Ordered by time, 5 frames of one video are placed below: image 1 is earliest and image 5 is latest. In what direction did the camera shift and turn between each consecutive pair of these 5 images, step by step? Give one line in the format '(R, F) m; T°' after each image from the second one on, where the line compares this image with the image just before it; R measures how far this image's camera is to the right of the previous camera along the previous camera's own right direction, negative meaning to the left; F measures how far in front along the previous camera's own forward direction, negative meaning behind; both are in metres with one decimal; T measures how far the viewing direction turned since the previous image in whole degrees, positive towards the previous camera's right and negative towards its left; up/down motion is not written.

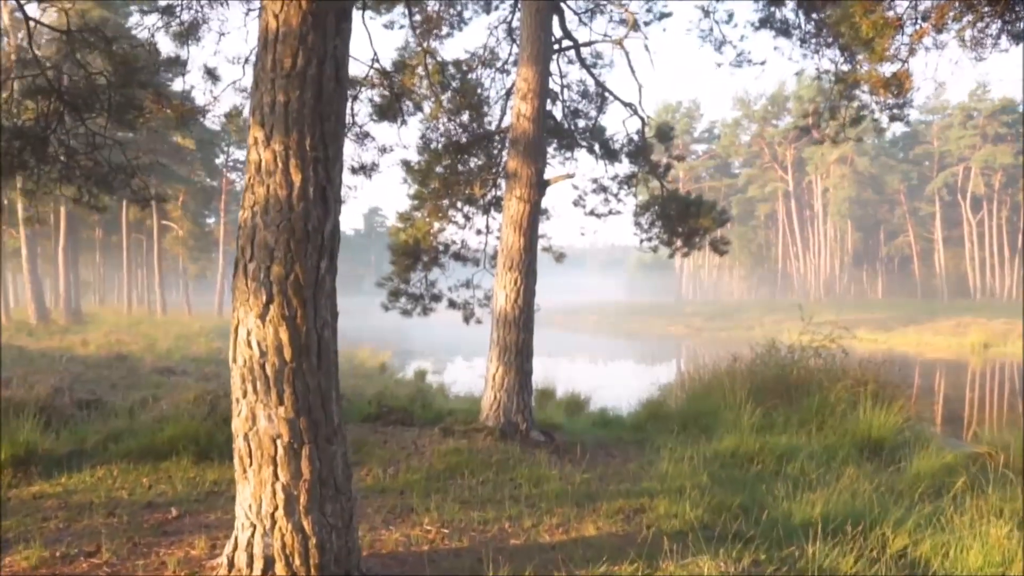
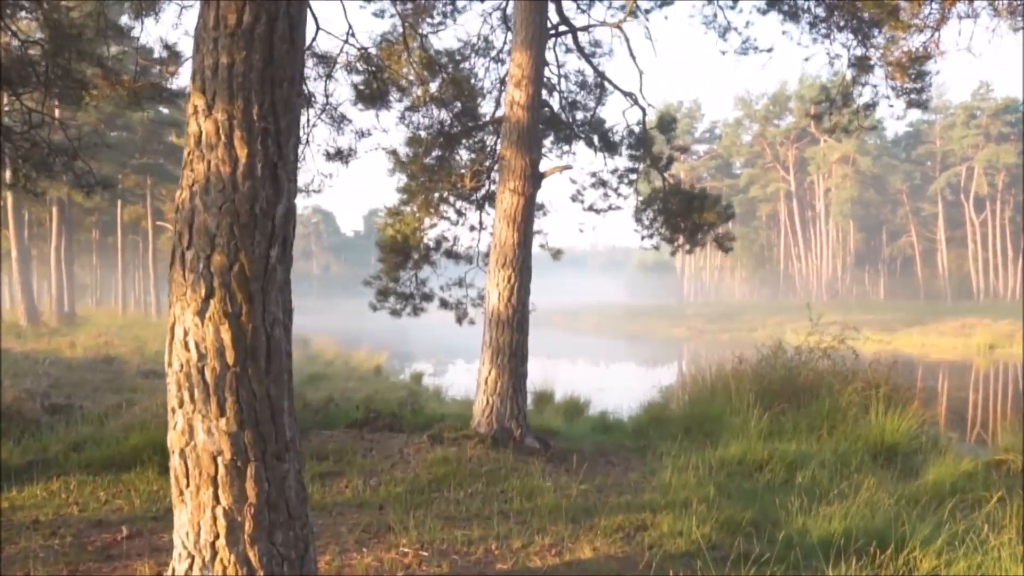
(+0.1, +0.5) m; 0°
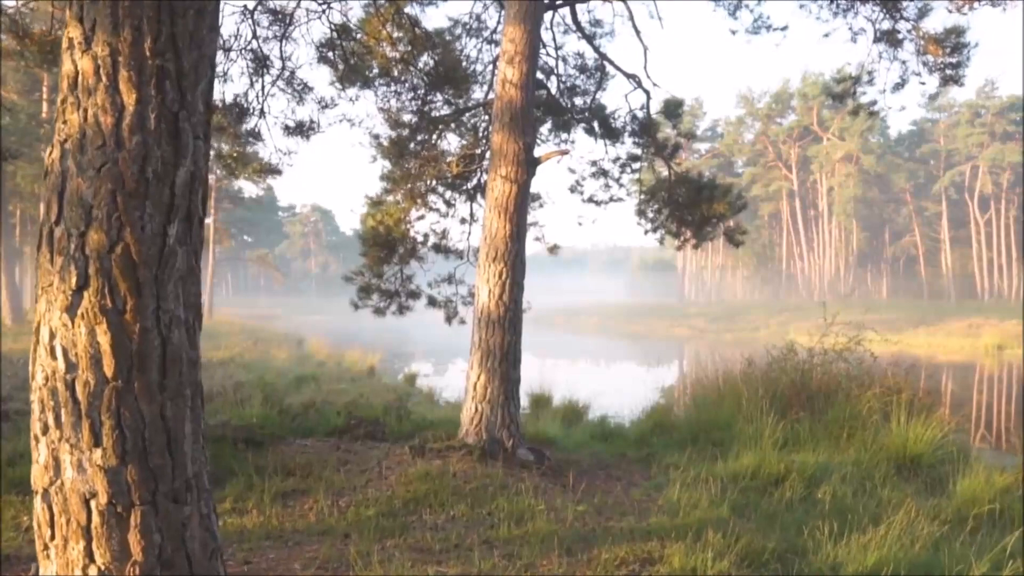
(+0.1, +0.7) m; 0°
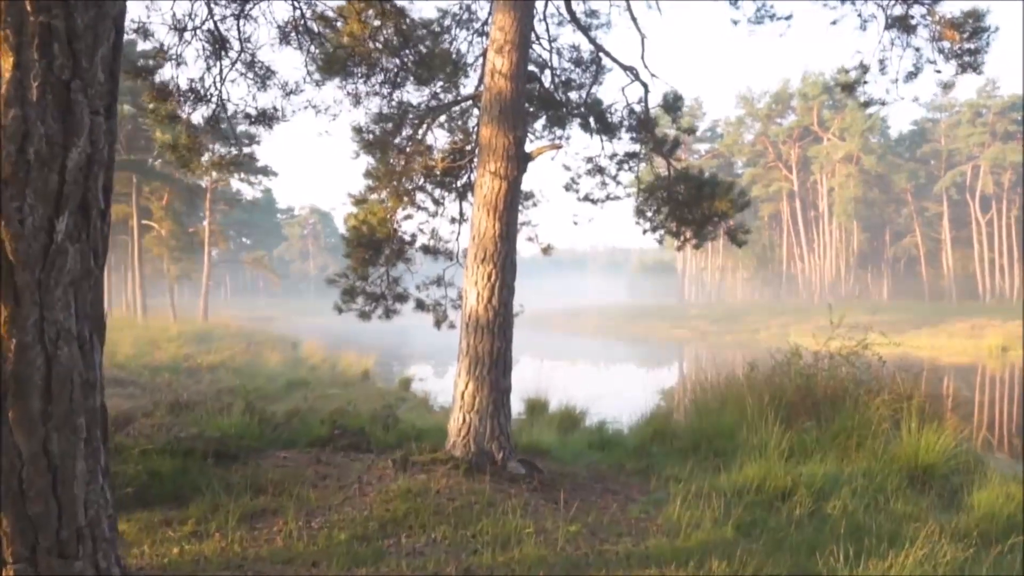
(+0.1, +0.4) m; 0°
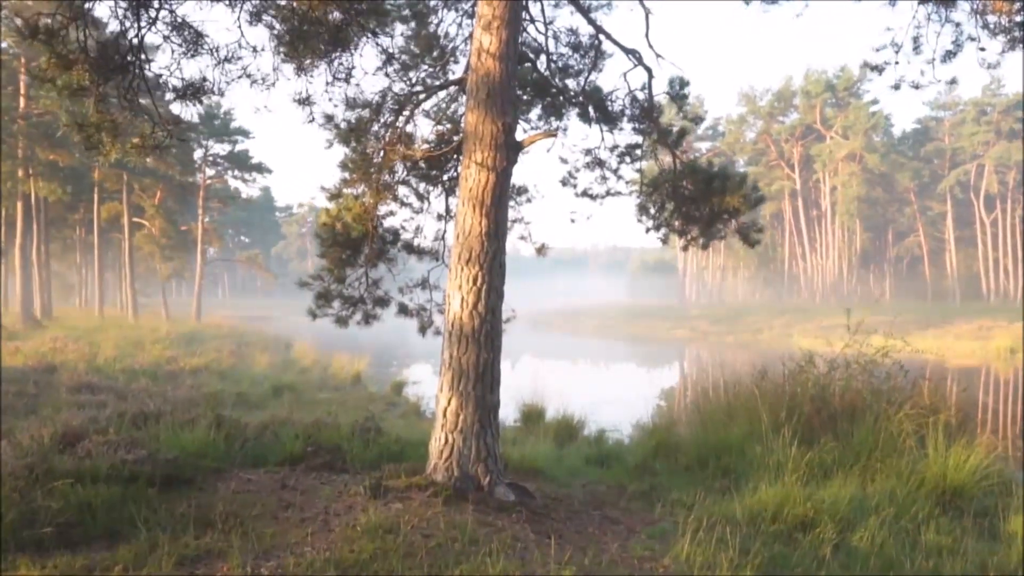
(+0.1, +0.7) m; 0°
